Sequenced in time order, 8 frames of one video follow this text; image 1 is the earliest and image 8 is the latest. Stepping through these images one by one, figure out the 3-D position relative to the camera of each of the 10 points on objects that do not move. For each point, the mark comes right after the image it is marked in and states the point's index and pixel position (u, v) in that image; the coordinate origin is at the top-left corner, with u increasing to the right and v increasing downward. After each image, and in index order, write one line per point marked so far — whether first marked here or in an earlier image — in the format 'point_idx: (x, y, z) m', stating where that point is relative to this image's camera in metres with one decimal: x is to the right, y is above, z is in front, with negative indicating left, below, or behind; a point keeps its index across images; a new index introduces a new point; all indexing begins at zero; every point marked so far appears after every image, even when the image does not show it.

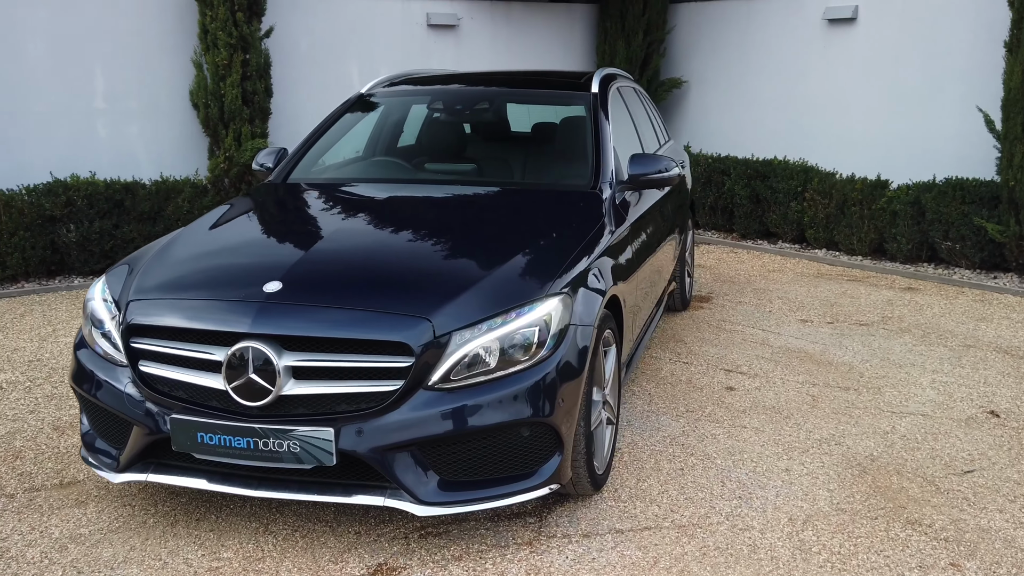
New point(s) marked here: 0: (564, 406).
0: (+0.1, -0.3, +2.6) m
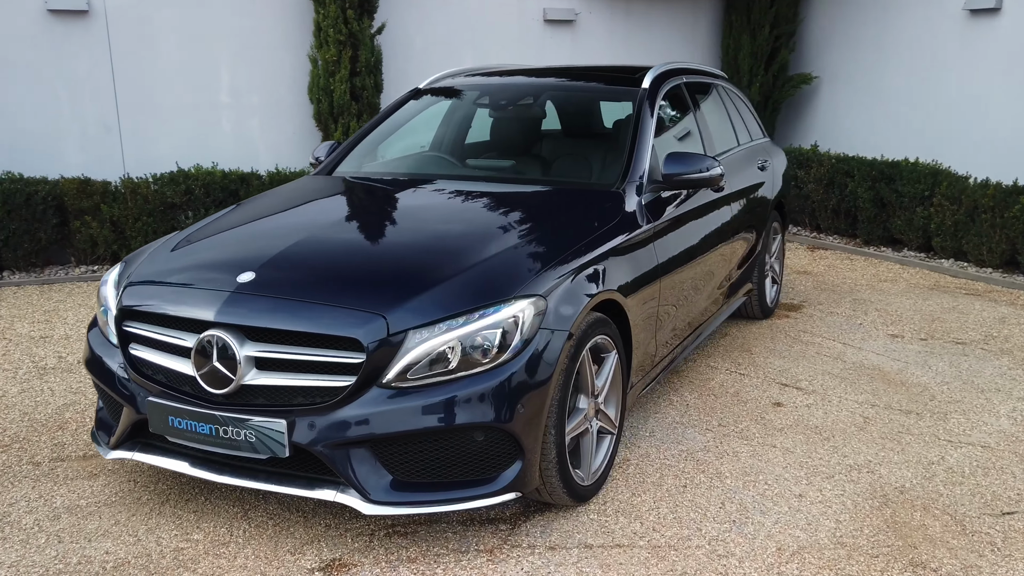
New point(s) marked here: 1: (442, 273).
0: (0.0, -0.3, +2.6) m
1: (-0.2, +0.1, +2.6) m
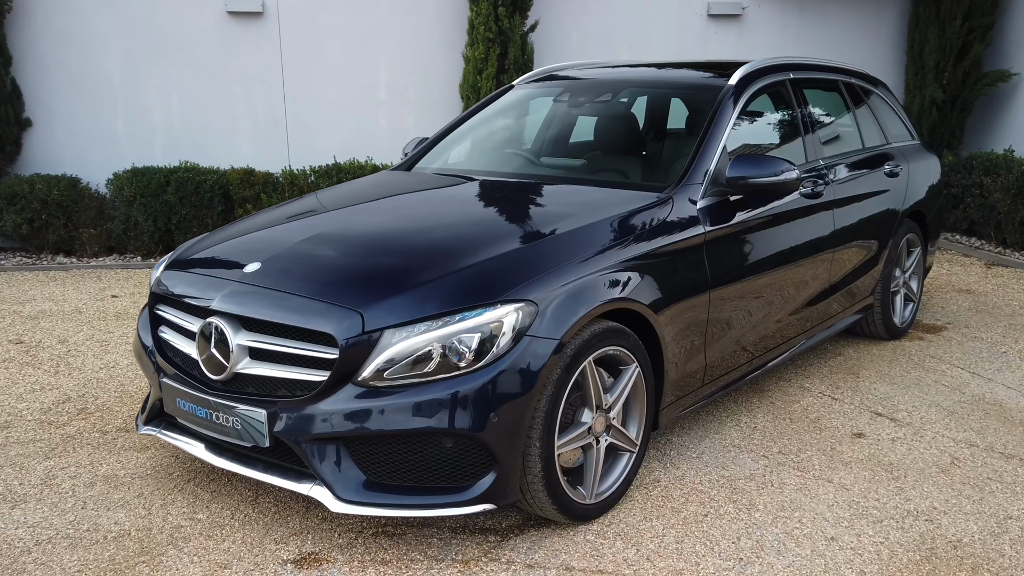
0: (0.0, -0.3, +2.5) m
1: (-0.2, +0.1, +2.6) m
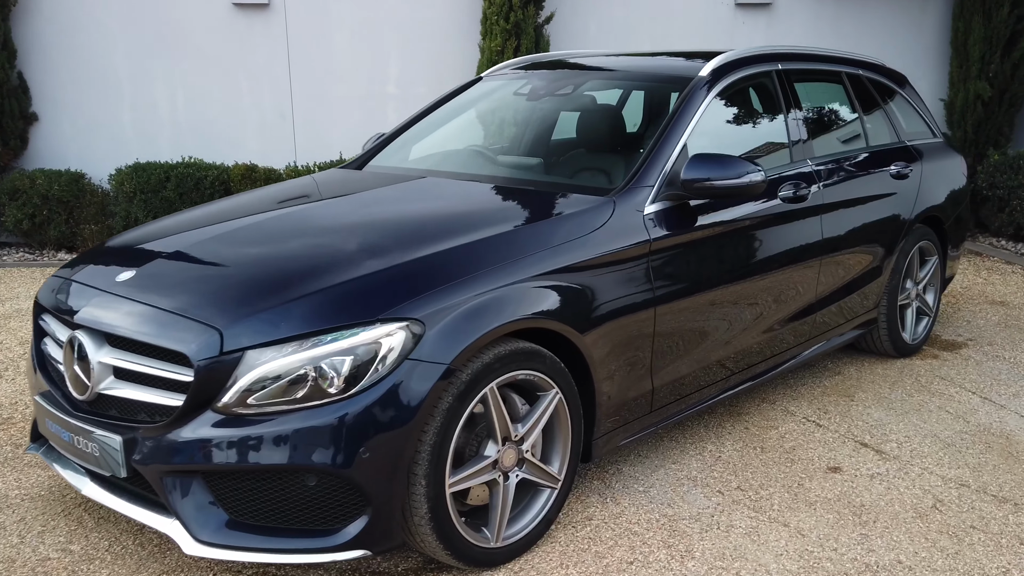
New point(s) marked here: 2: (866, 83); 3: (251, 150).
0: (-0.3, -0.4, +2.2) m
1: (-0.5, 0.0, +2.3) m
2: (+1.6, +0.9, +4.3) m
3: (-2.1, +1.1, +7.6) m
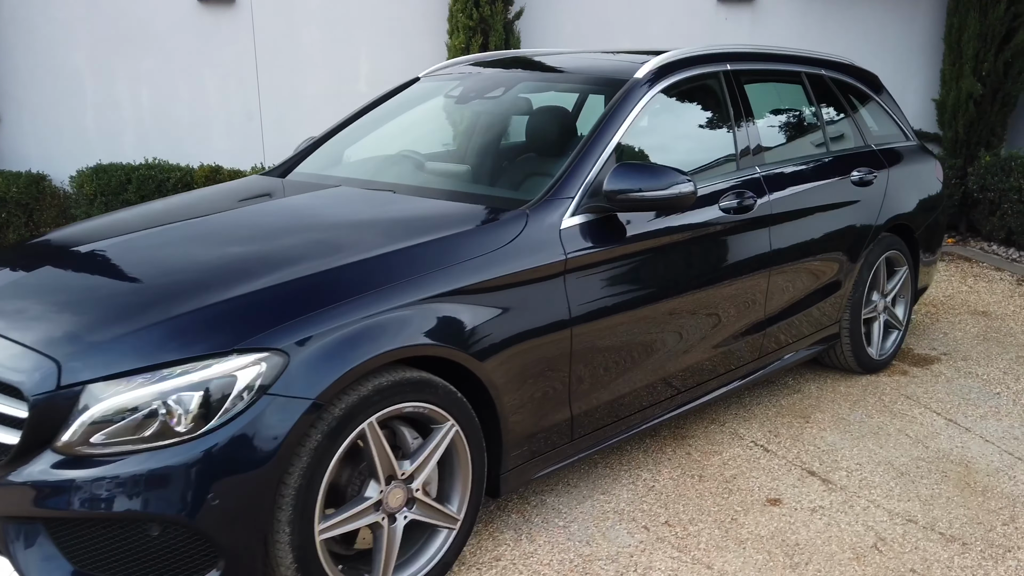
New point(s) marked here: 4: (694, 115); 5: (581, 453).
0: (-0.6, -0.4, +1.9) m
1: (-0.8, 0.0, +2.1) m
2: (+1.3, +0.9, +4.1) m
3: (-2.3, +1.1, +7.4) m
4: (+0.6, +0.6, +3.3) m
5: (+0.2, -0.5, +2.9) m
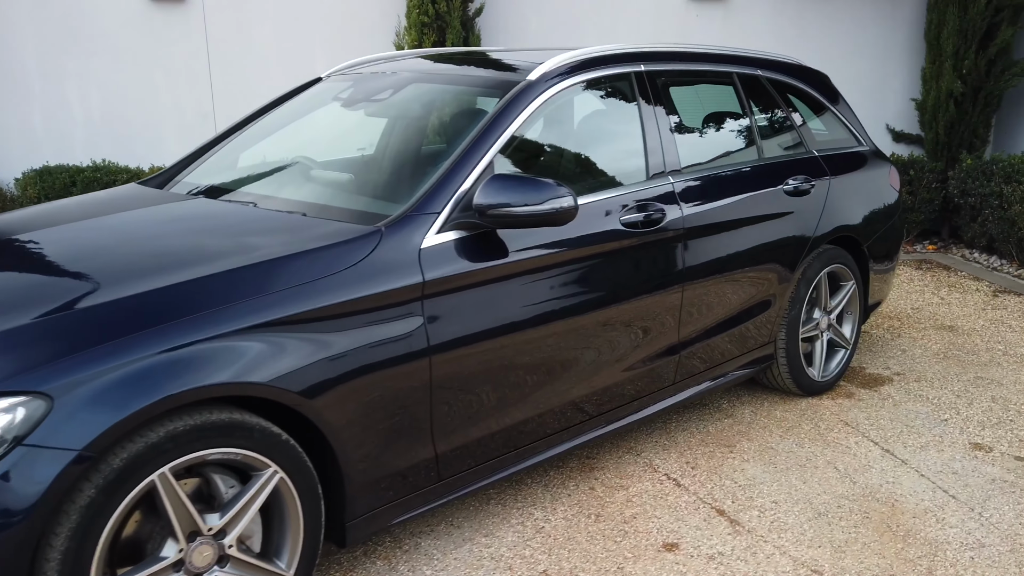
0: (-0.9, -0.5, +1.7) m
1: (-1.1, -0.1, +1.9) m
2: (+1.0, +0.8, +3.8) m
3: (-2.6, +1.0, +7.2) m
4: (+0.3, +0.5, +3.1) m
5: (-0.1, -0.6, +2.7) m
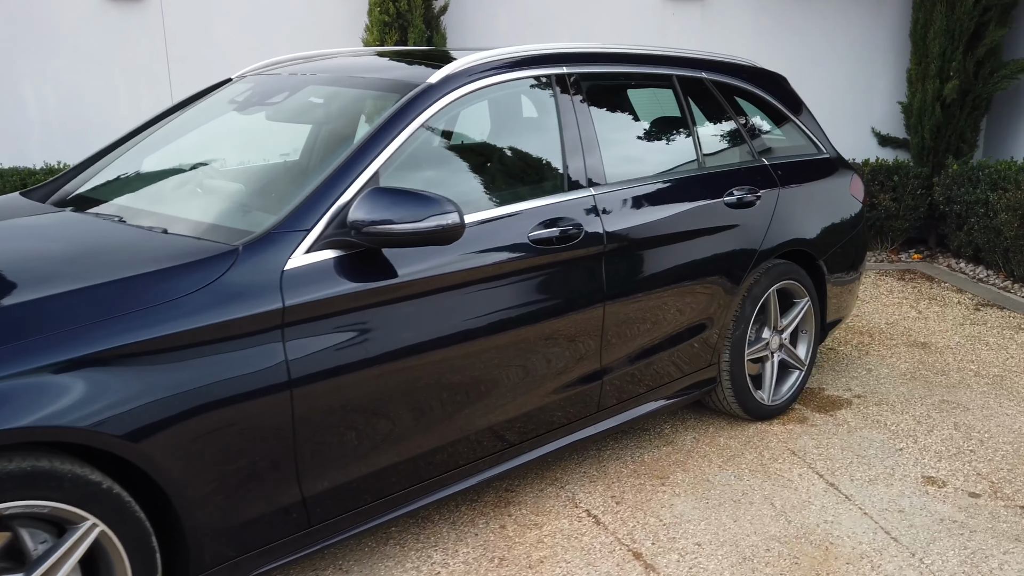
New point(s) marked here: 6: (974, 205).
0: (-1.2, -0.6, +1.5) m
1: (-1.4, -0.1, +1.6) m
2: (+0.7, +0.7, +3.5) m
3: (-2.8, +1.0, +7.0) m
4: (0.0, +0.5, +2.8) m
5: (-0.4, -0.6, +2.4) m
6: (+3.0, +0.5, +6.3) m
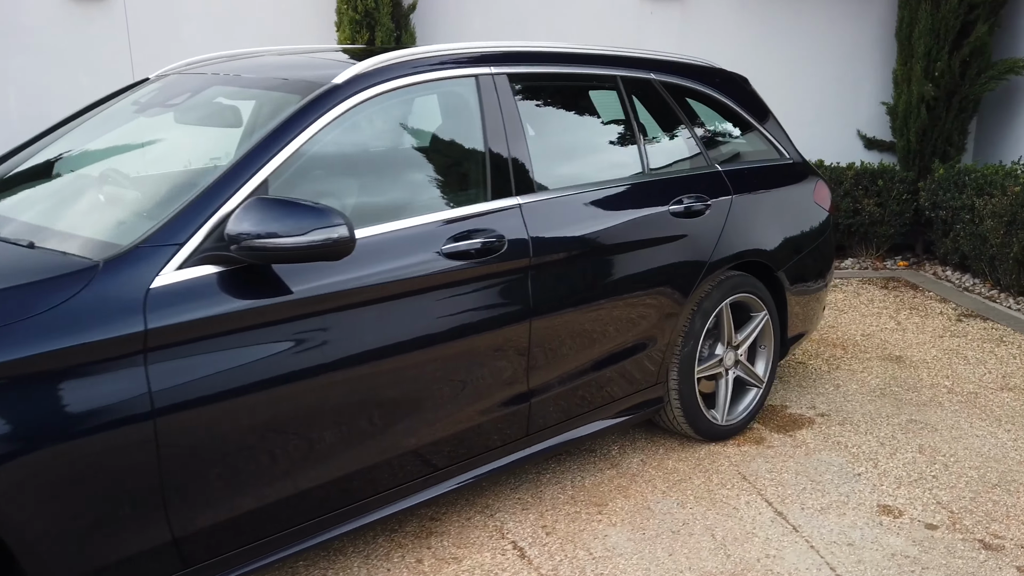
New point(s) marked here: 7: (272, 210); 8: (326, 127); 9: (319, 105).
0: (-1.5, -0.6, +1.3) m
1: (-1.6, -0.2, +1.4) m
2: (+0.5, +0.7, +3.3) m
3: (-3.0, +0.9, +6.8) m
4: (-0.2, +0.4, +2.6) m
5: (-0.6, -0.7, +2.2) m
6: (+2.8, +0.5, +6.1) m
7: (-0.5, +0.2, +2.1) m
8: (-0.4, +0.4, +2.4) m
9: (-0.5, +0.5, +2.4) m
